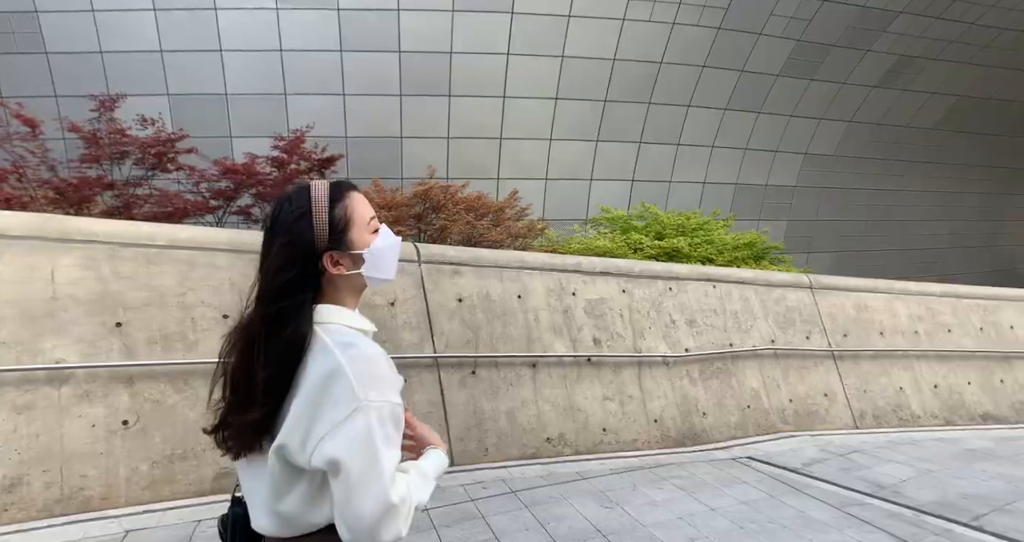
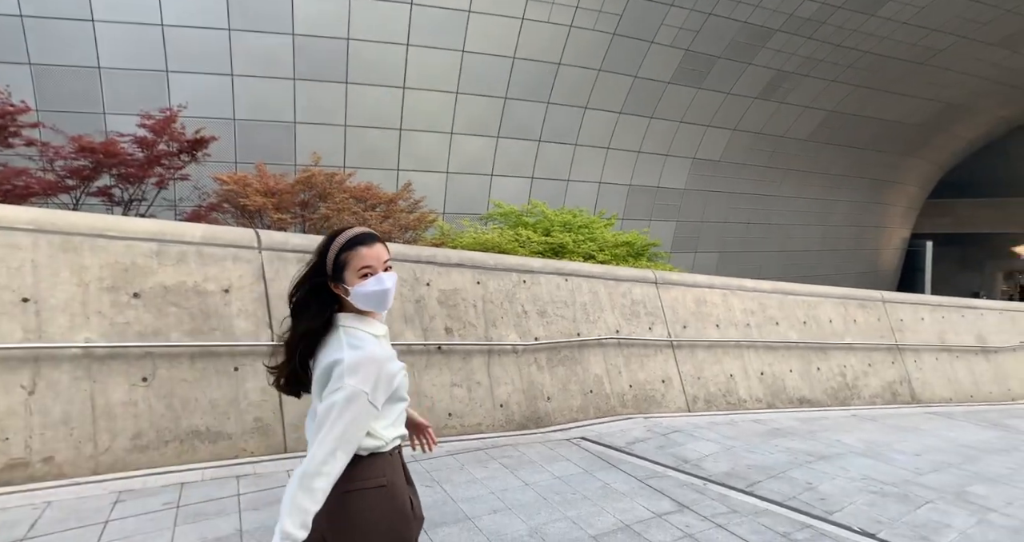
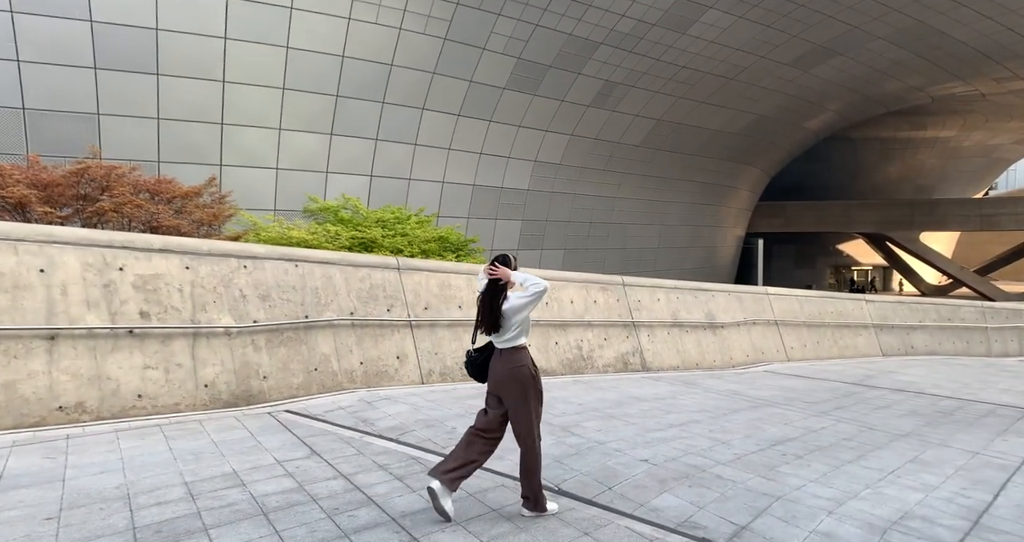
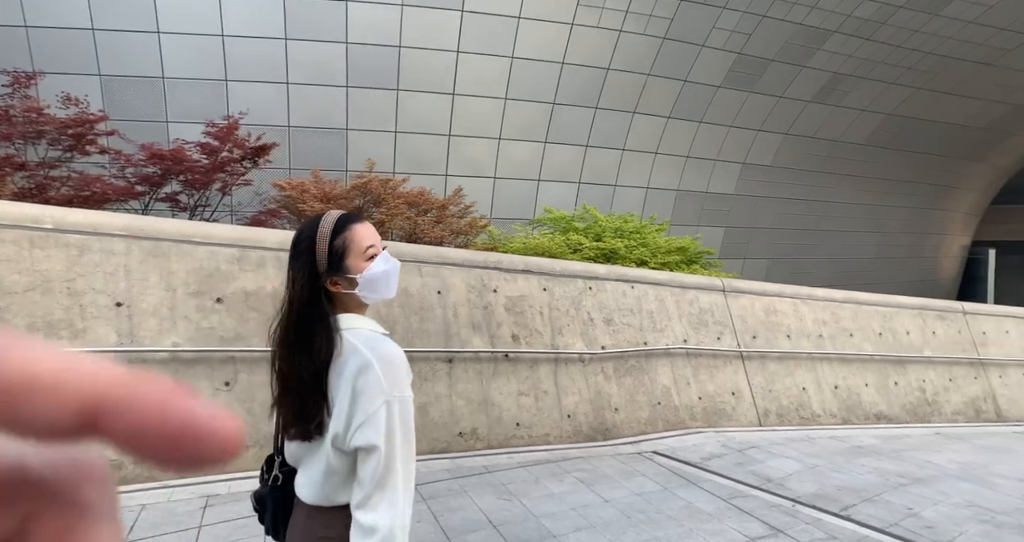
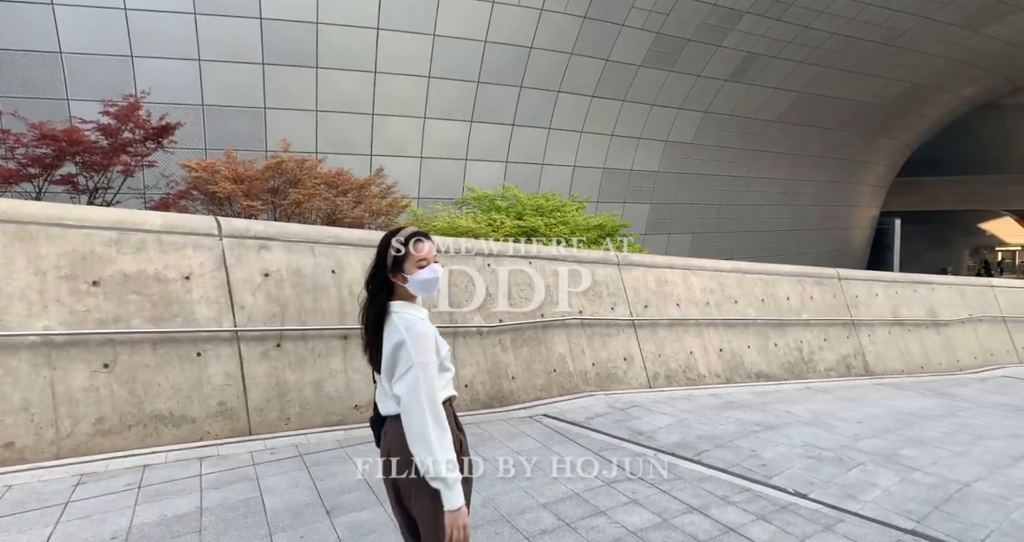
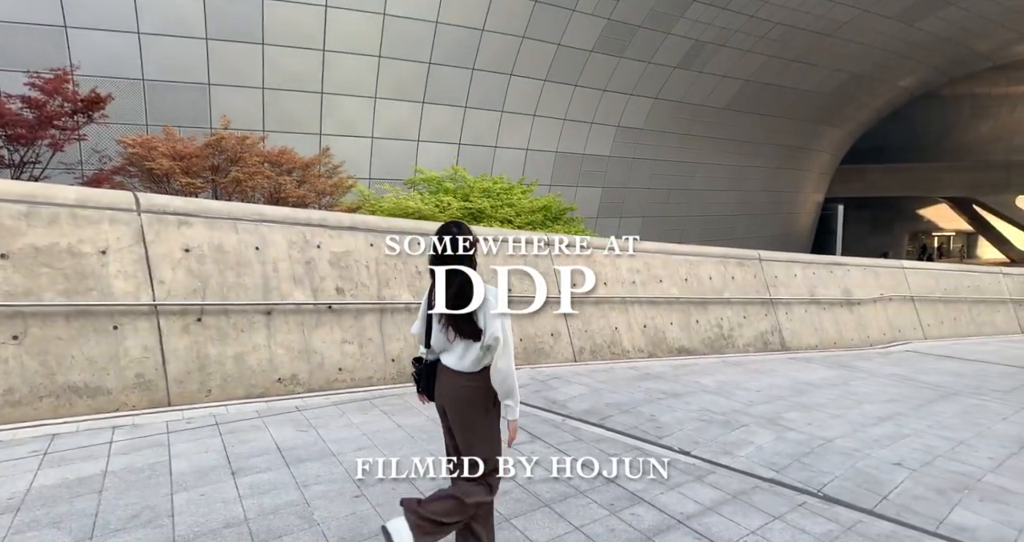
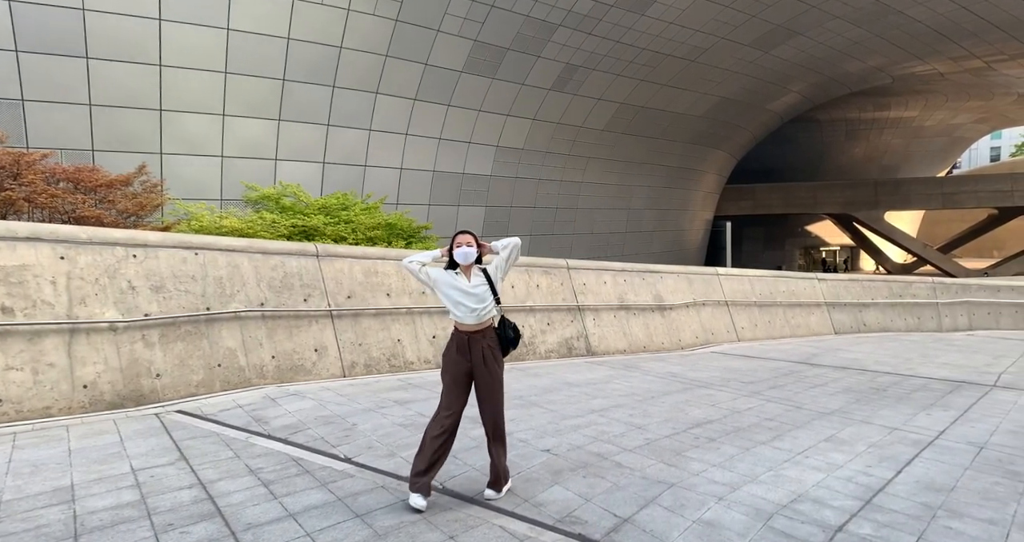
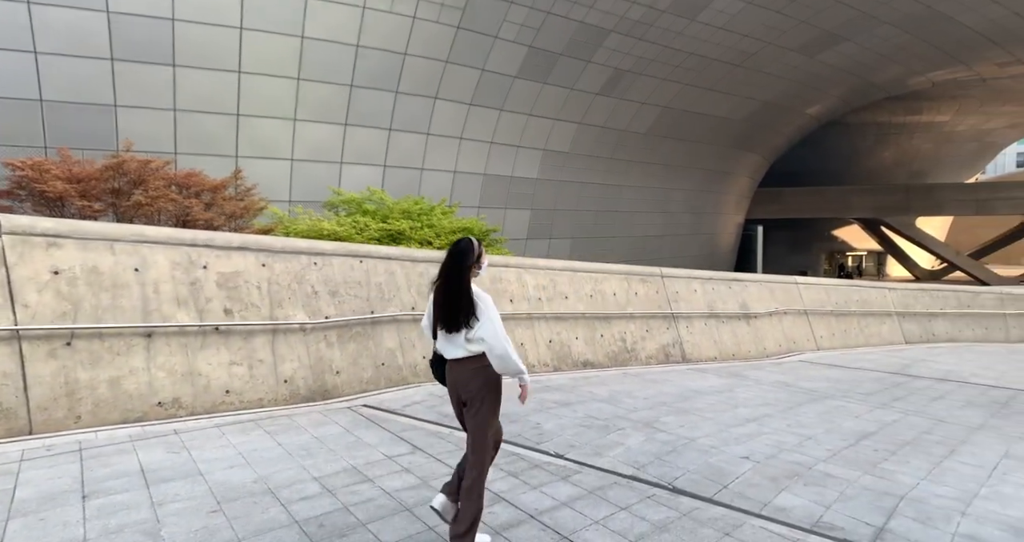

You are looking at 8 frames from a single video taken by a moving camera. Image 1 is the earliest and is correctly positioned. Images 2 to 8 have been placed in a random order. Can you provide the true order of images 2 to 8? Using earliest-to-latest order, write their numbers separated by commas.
4, 2, 5, 6, 8, 3, 7
